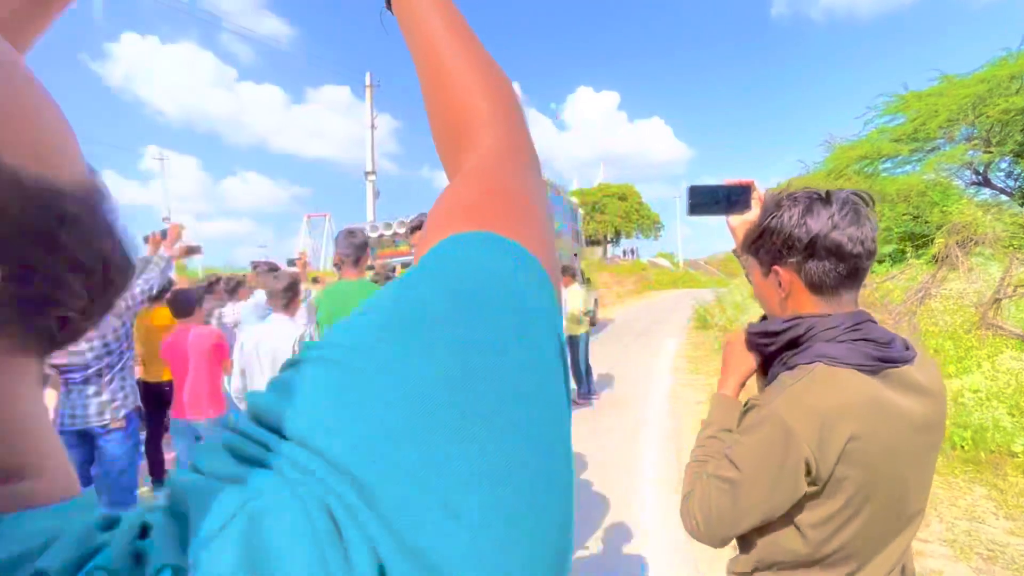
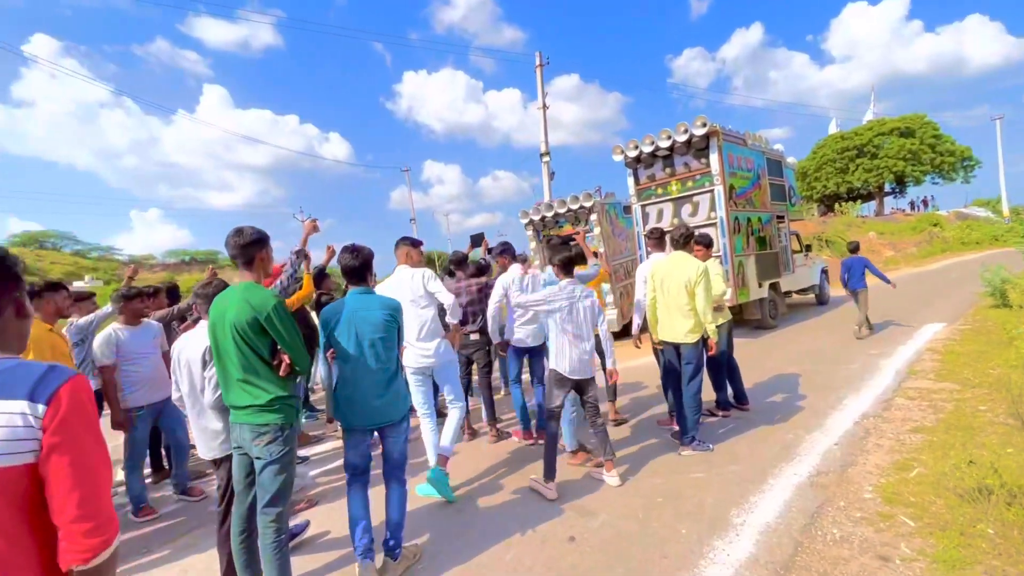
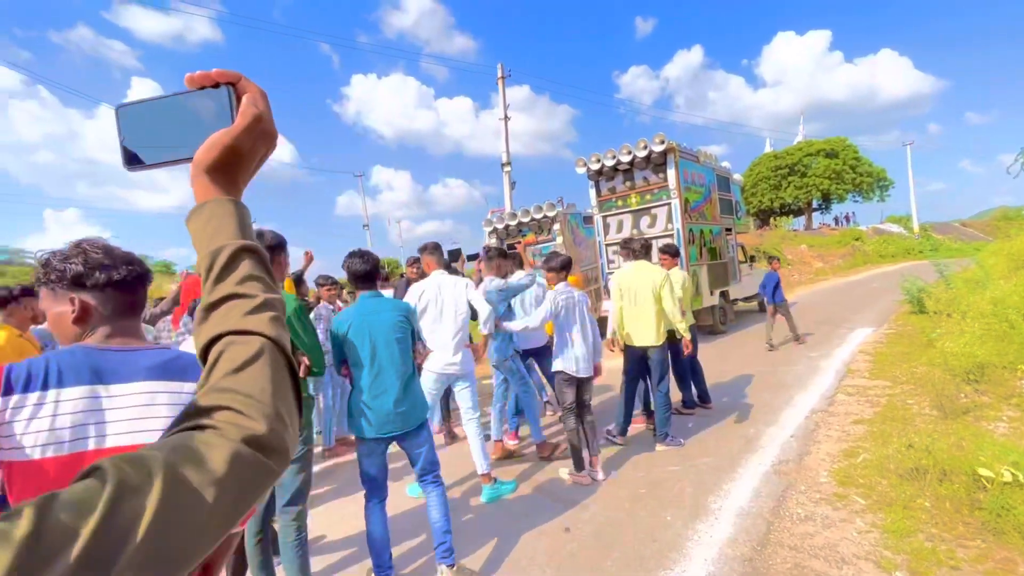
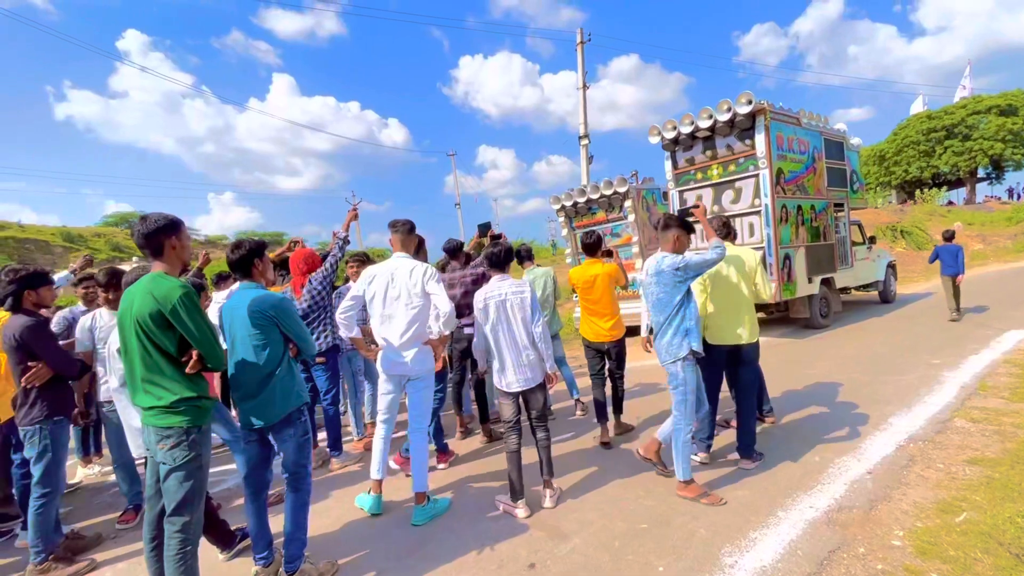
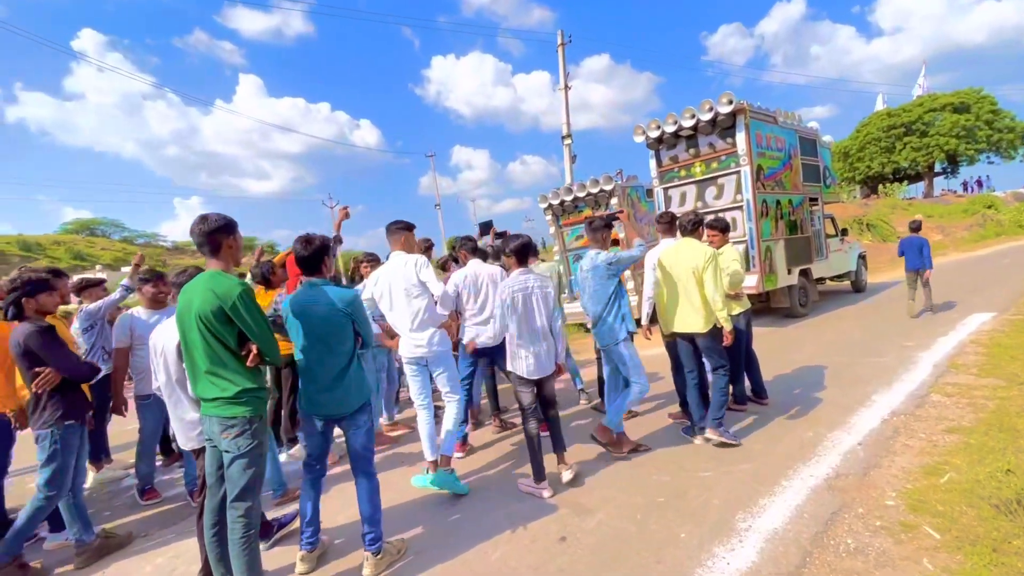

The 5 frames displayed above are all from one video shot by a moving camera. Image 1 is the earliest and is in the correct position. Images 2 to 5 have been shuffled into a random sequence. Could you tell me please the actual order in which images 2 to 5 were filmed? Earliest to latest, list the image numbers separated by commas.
3, 2, 5, 4
